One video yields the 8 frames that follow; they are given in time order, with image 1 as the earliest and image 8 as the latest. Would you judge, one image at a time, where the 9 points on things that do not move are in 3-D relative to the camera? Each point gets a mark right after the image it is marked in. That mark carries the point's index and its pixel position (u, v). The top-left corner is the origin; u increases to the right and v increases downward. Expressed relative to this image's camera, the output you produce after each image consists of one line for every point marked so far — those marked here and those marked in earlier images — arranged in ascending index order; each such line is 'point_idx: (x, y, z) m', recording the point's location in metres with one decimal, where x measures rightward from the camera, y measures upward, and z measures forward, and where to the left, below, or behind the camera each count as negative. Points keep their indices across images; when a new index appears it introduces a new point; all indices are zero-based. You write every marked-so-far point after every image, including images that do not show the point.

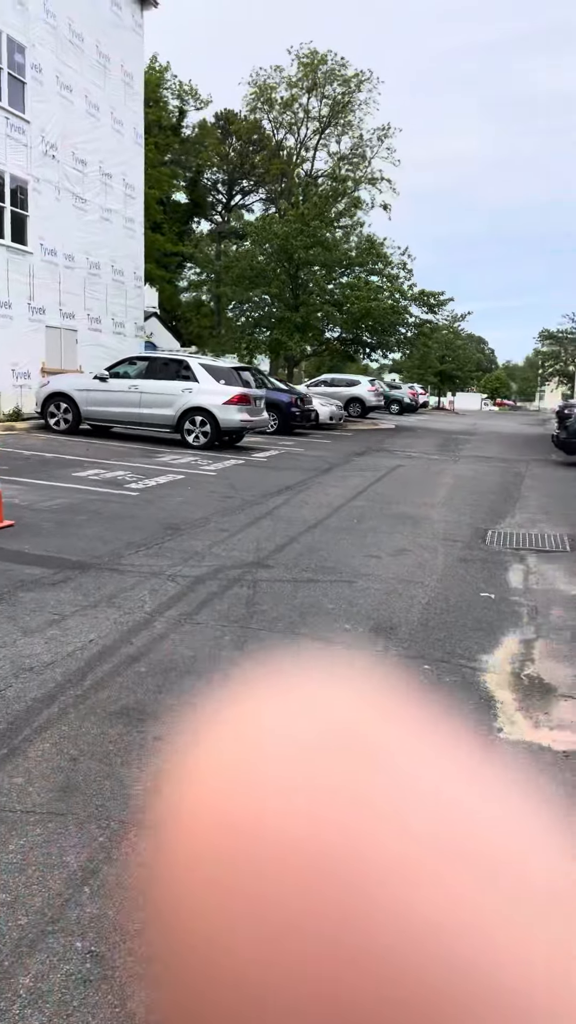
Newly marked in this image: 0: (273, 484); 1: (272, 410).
0: (-0.2, +0.4, +11.2) m
1: (-0.4, +2.4, +18.9) m
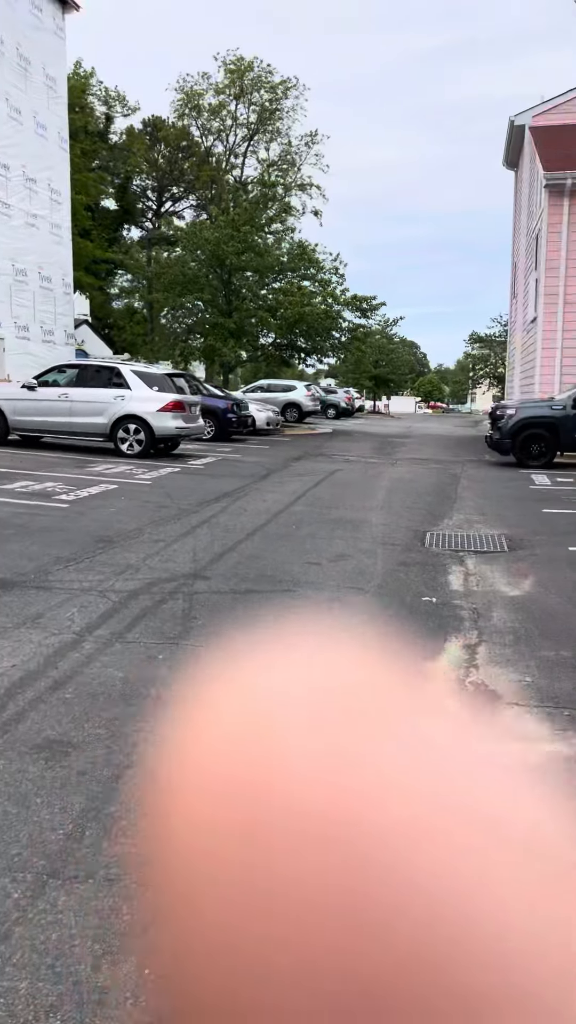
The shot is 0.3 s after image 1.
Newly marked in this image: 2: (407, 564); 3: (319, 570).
0: (-1.1, +0.3, +10.9) m
1: (-1.9, +2.2, +18.7) m
2: (+1.1, -0.5, +7.1) m
3: (+0.3, -0.5, +6.7) m
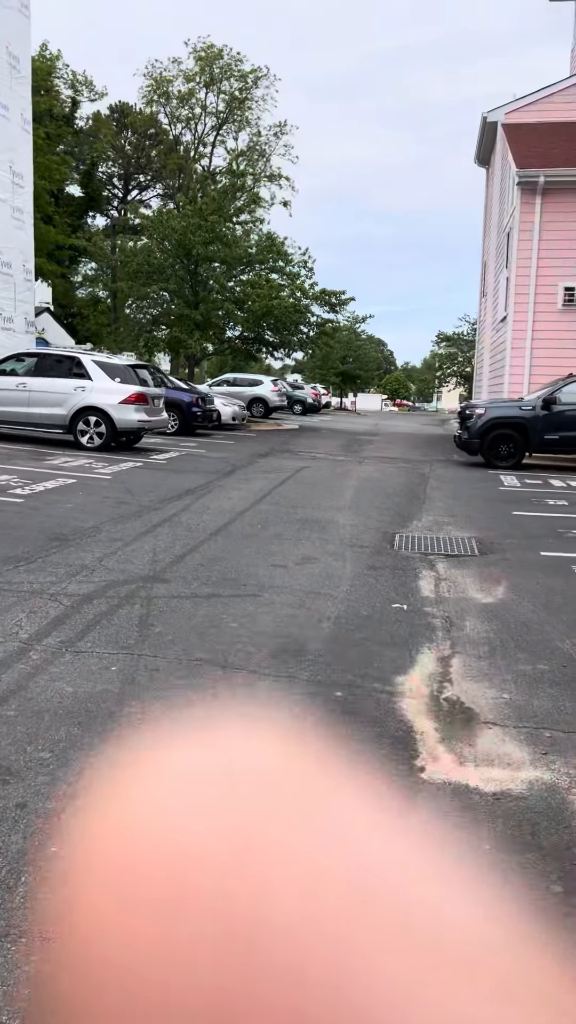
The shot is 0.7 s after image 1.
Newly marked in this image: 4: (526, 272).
0: (-1.5, +0.3, +10.6) m
1: (-2.7, +2.4, +18.3) m
2: (+0.8, -0.5, +6.9) m
3: (0.0, -0.5, +6.4) m
4: (+5.2, +5.2, +17.1) m
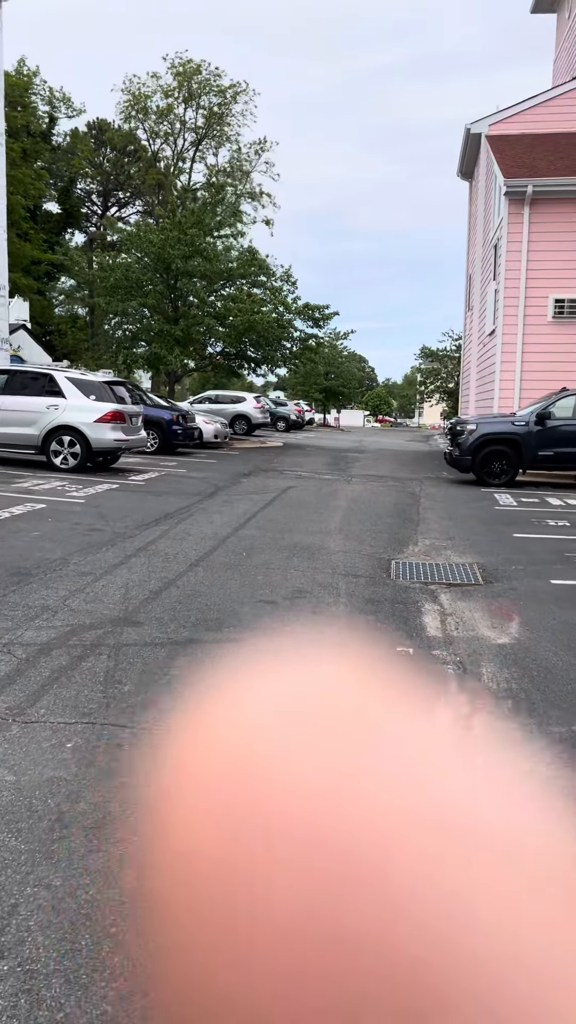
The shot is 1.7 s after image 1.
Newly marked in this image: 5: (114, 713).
0: (-1.7, 0.0, +9.9) m
1: (-3.1, +1.9, +17.6) m
2: (+0.7, -0.7, +6.2) m
3: (-0.1, -0.7, +5.7) m
4: (+4.8, +4.8, +16.7) m
5: (-0.8, -1.0, +3.7) m
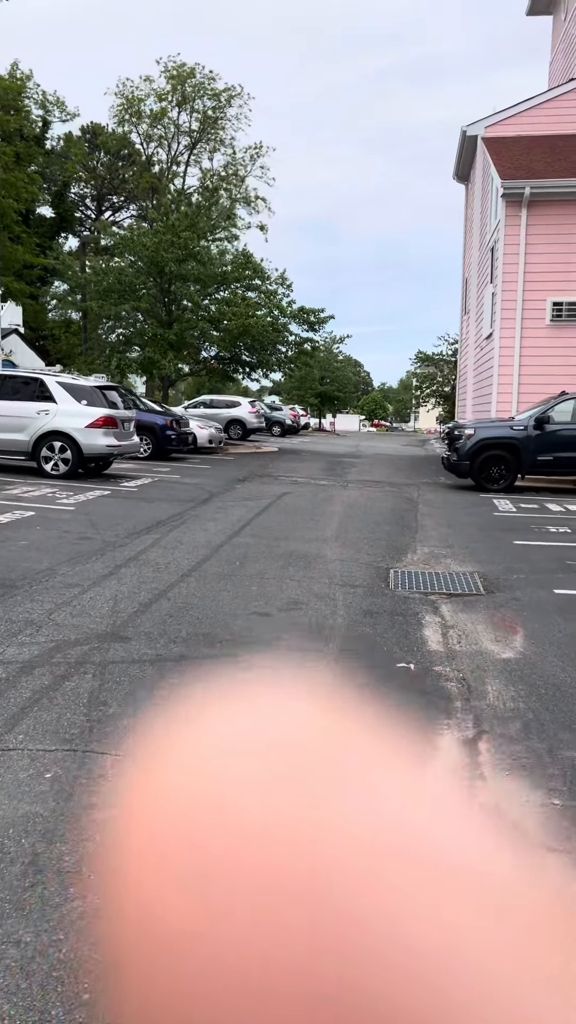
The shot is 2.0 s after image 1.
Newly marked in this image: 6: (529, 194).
0: (-1.8, -0.1, +9.6) m
1: (-3.2, +1.7, +17.4) m
2: (+0.6, -0.8, +6.0) m
3: (-0.1, -0.8, +5.5) m
4: (+4.7, +4.7, +16.5) m
5: (-0.8, -1.0, +3.5) m
6: (+4.9, +6.4, +15.9) m
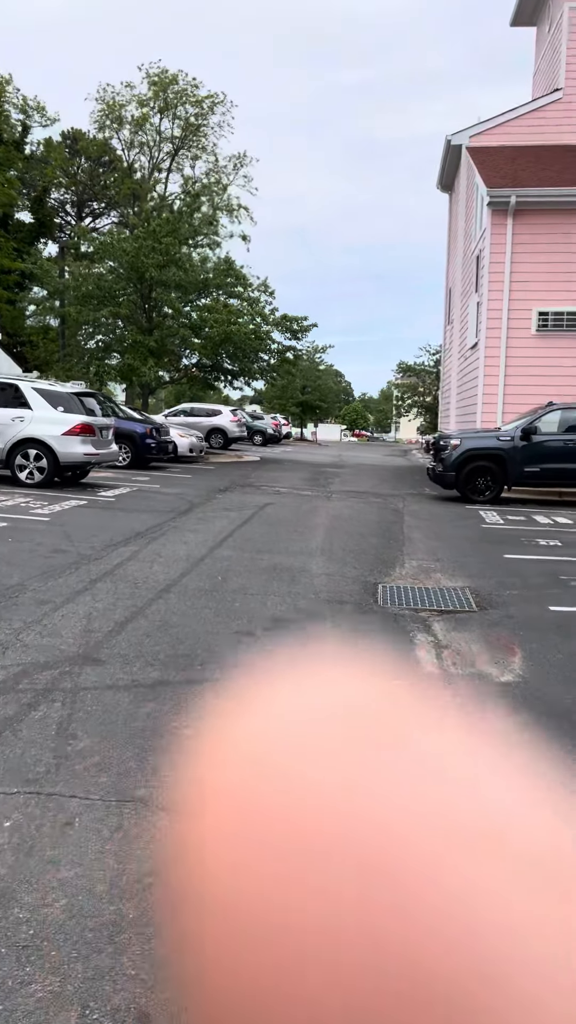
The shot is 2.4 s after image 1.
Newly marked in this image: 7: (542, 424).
0: (-2.0, -0.2, +9.3) m
1: (-3.5, +1.5, +17.0) m
2: (+0.5, -0.9, +5.7) m
3: (-0.2, -0.9, +5.2) m
4: (+4.4, +4.5, +16.3) m
5: (-0.9, -1.1, +3.2) m
6: (+4.5, +6.2, +15.8) m
7: (+4.4, +1.5, +13.6) m
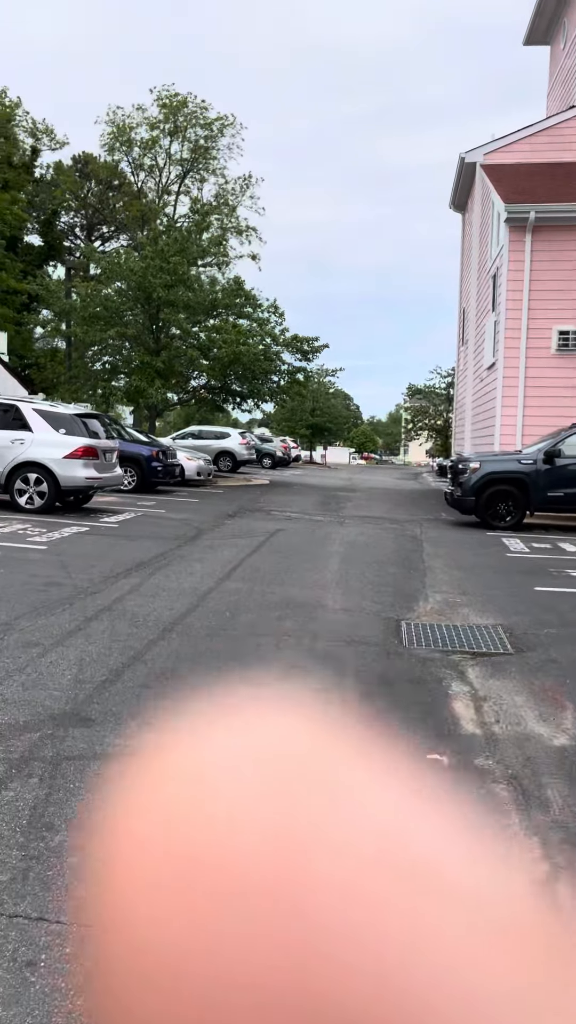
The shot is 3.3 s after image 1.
0: (-1.8, -0.5, +8.7) m
1: (-3.3, +1.0, +16.4) m
2: (+0.6, -1.1, +5.0) m
3: (-0.1, -1.1, +4.5) m
4: (+4.6, +3.9, +15.8) m
5: (-0.8, -1.2, +2.5) m
6: (+4.8, +5.7, +15.3) m
7: (+4.6, +1.1, +13.0) m
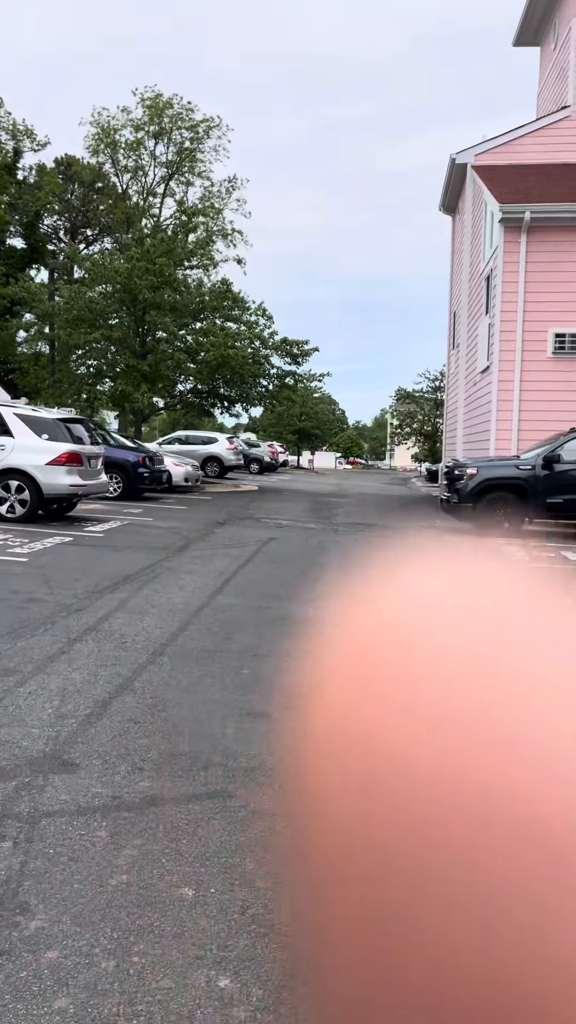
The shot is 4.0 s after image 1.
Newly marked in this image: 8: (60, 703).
0: (-1.9, -0.6, +8.2) m
1: (-3.5, +0.8, +15.9) m
2: (+0.7, -1.1, +4.6) m
3: (-0.1, -1.1, +4.1) m
4: (+4.4, +3.8, +15.5) m
5: (-0.7, -1.3, +2.1) m
6: (+4.6, +5.6, +15.0) m
7: (+4.4, +1.0, +12.6) m
8: (-1.2, -1.0, +4.3) m
